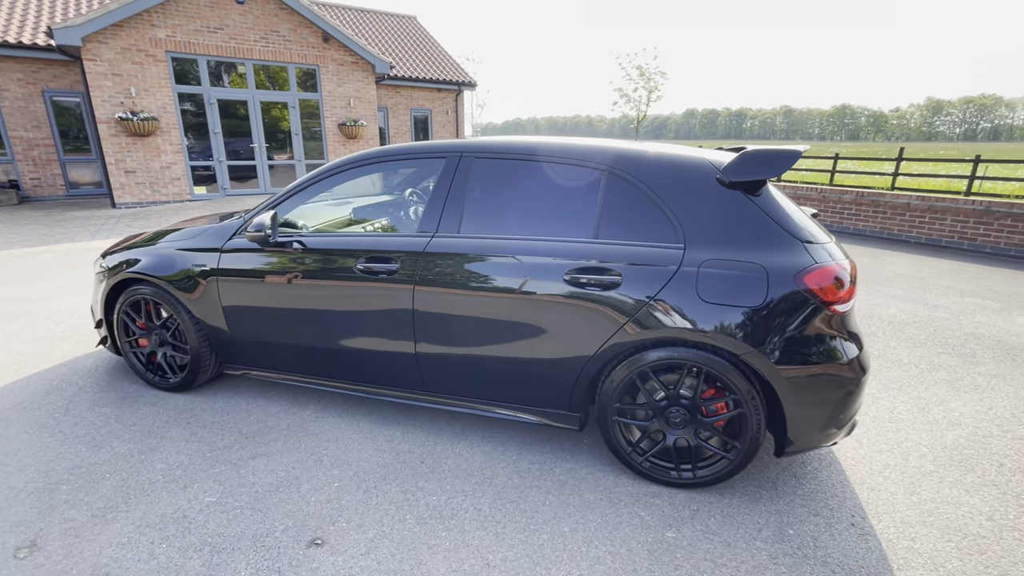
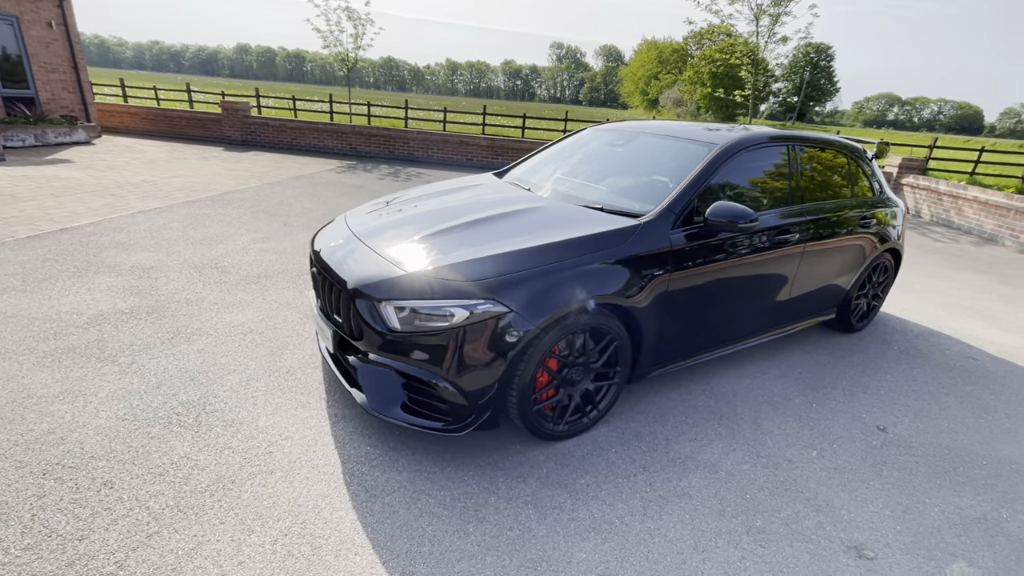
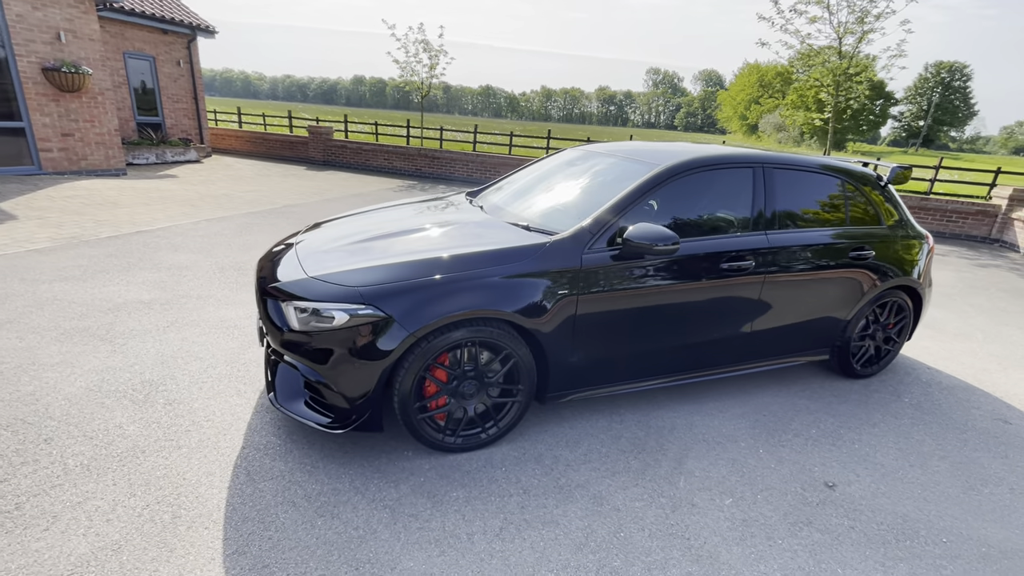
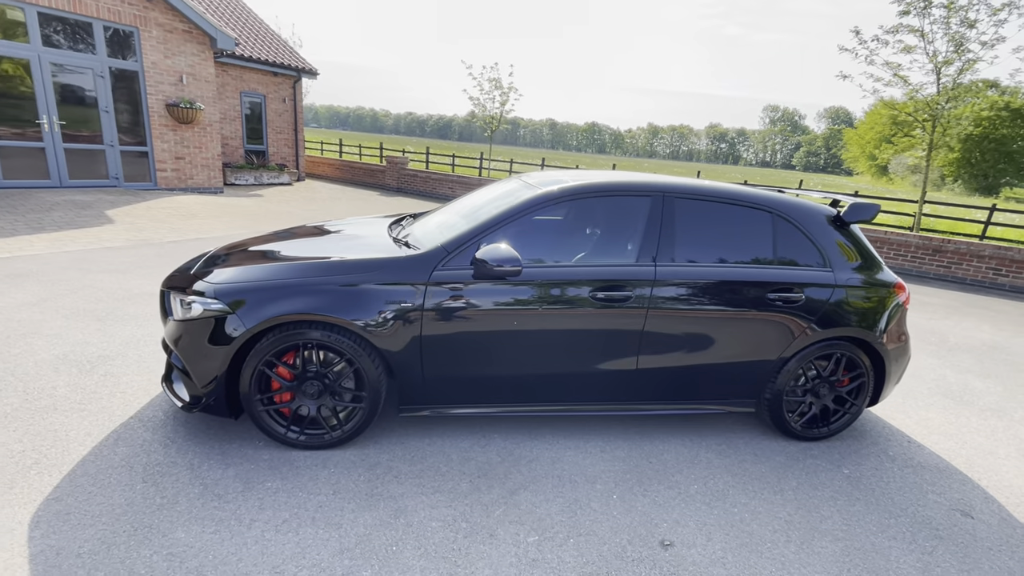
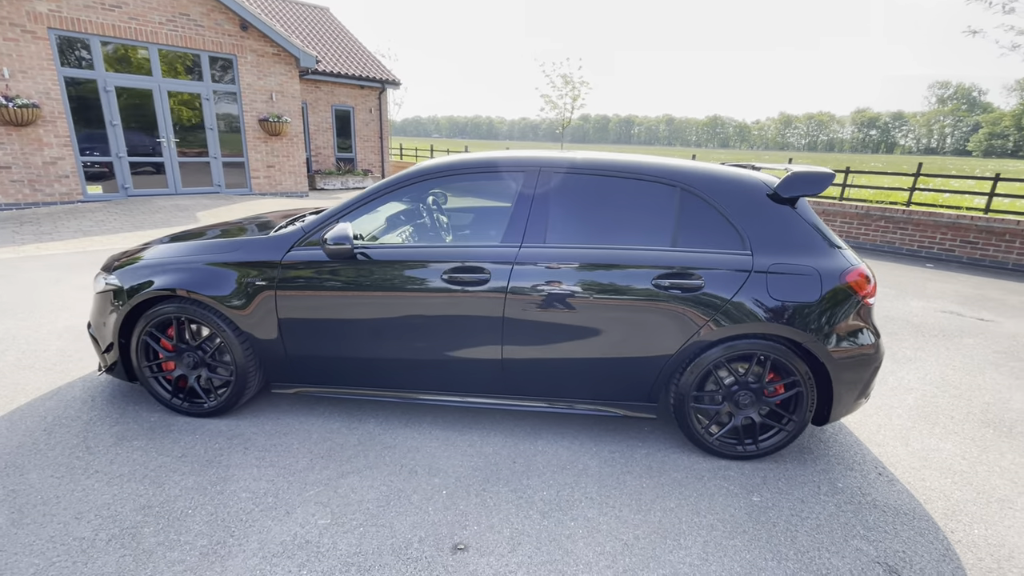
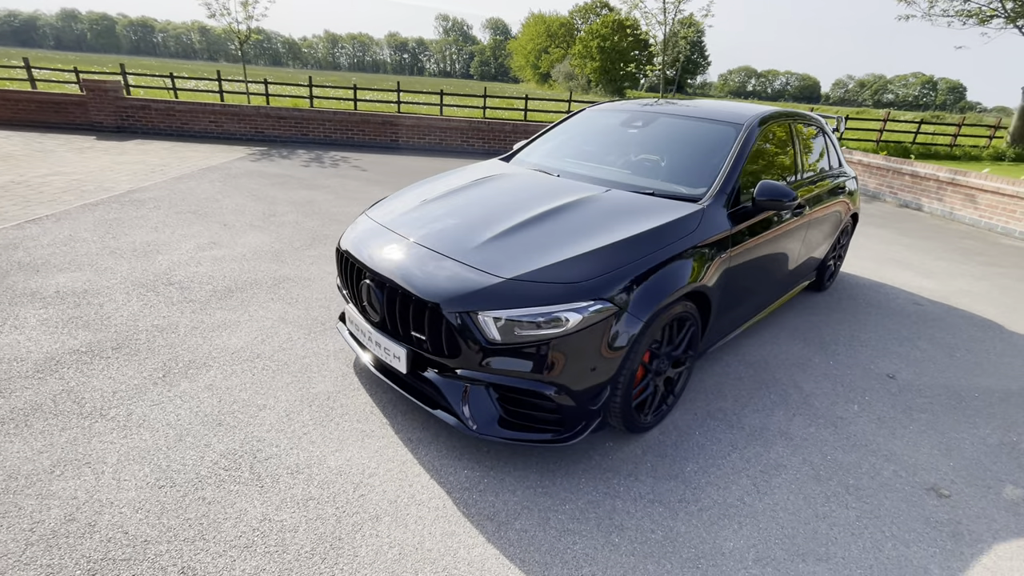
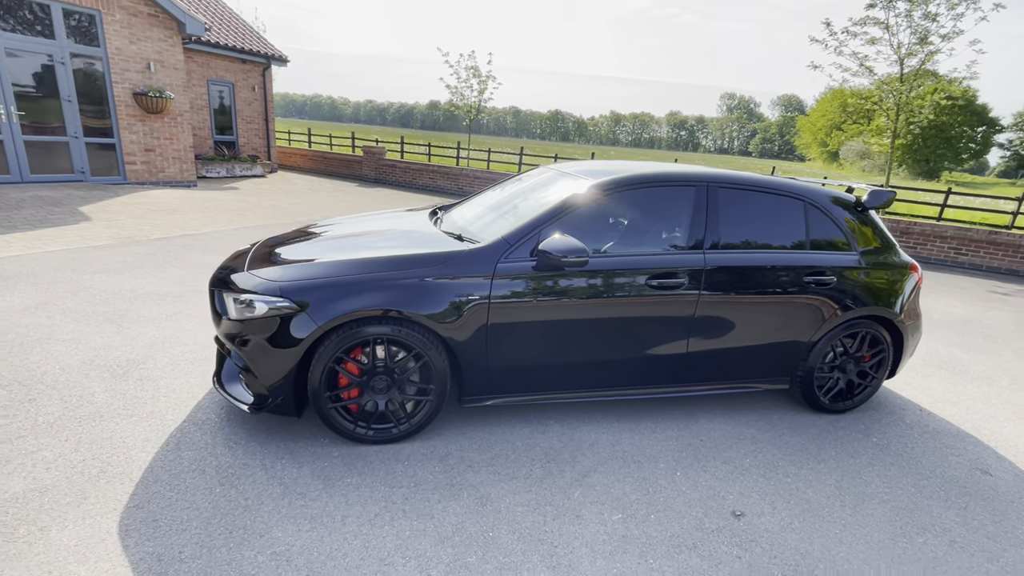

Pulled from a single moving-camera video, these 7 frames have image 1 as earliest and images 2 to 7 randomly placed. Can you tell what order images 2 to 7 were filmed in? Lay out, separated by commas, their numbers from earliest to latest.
5, 4, 7, 3, 2, 6
